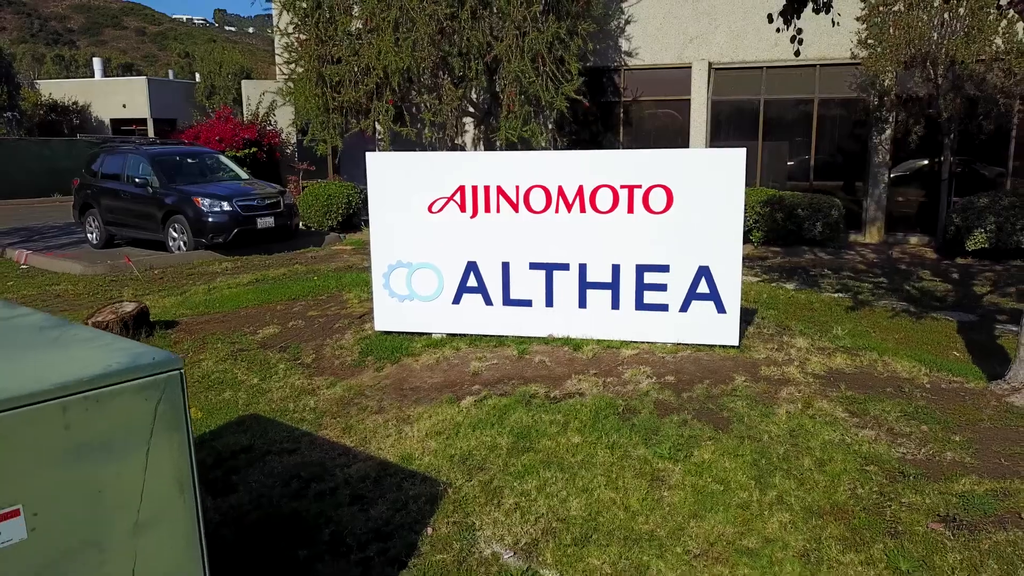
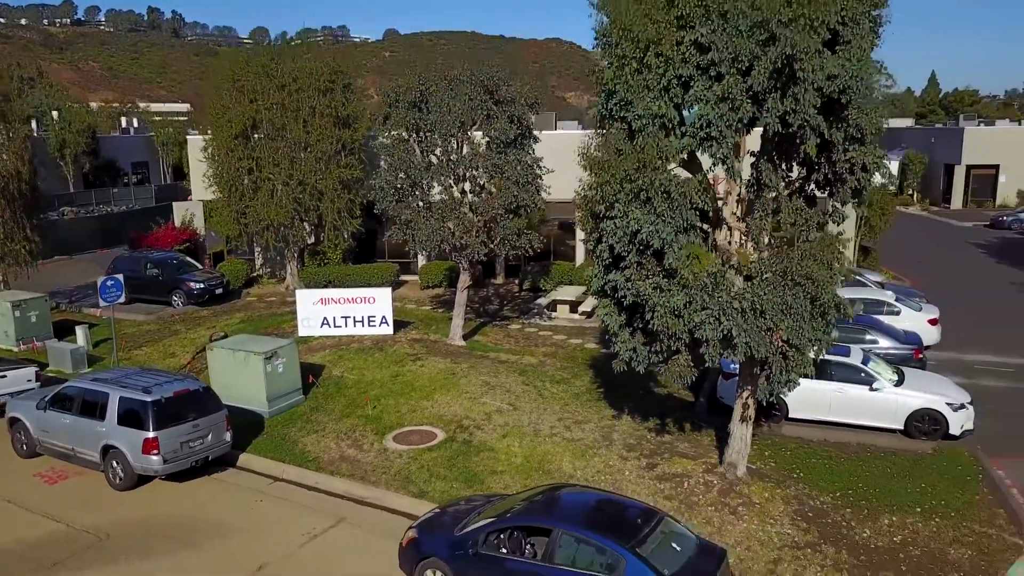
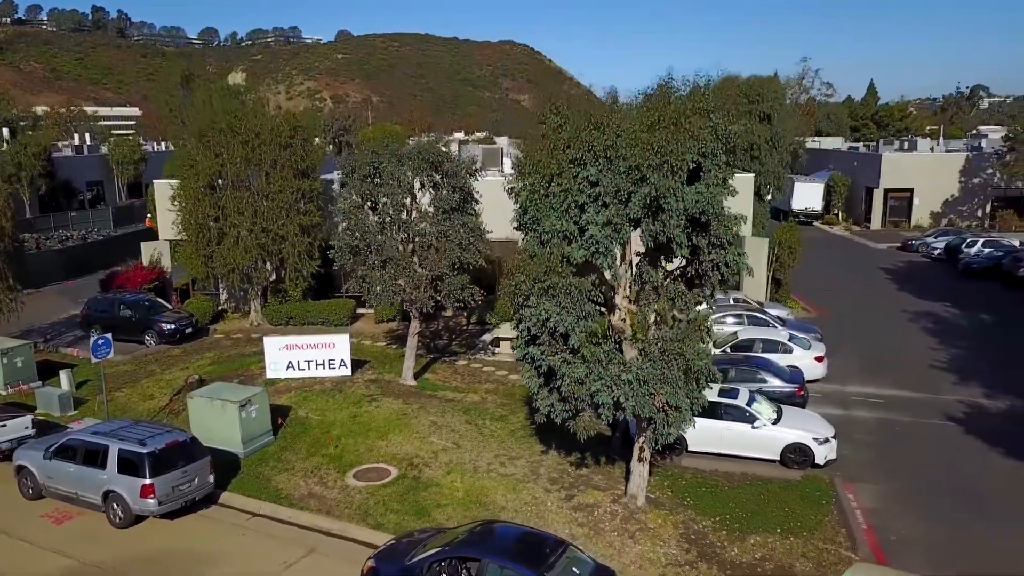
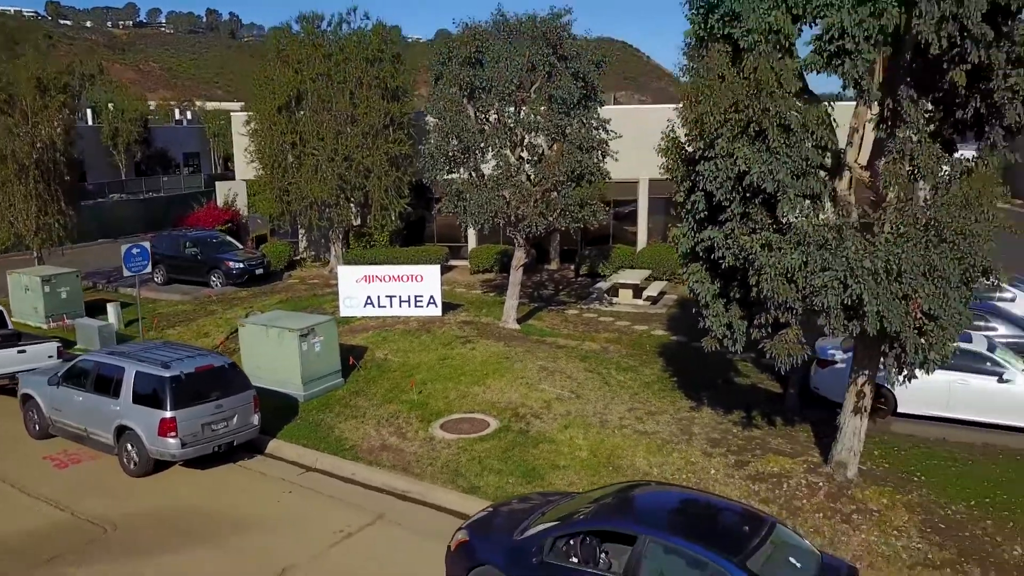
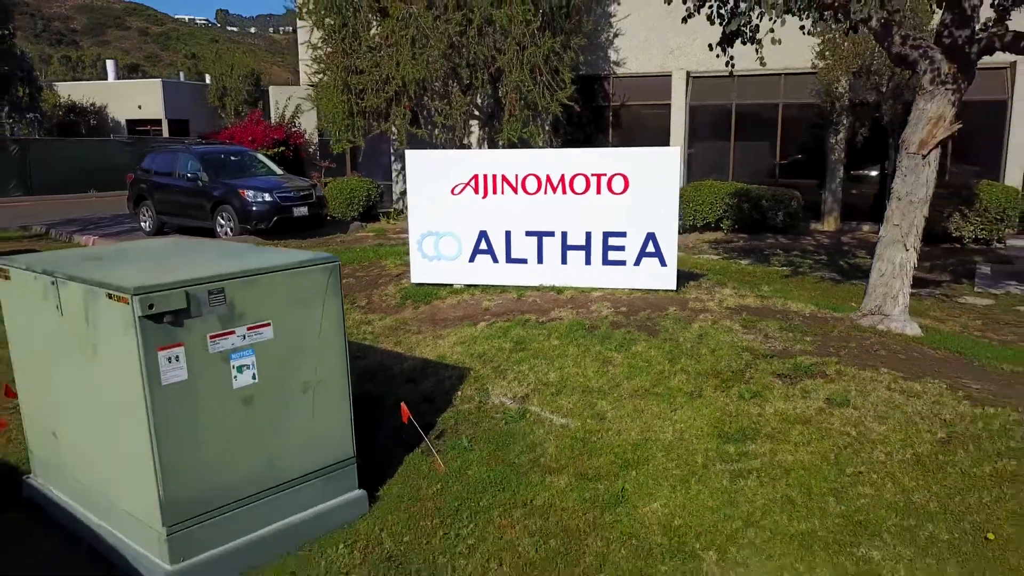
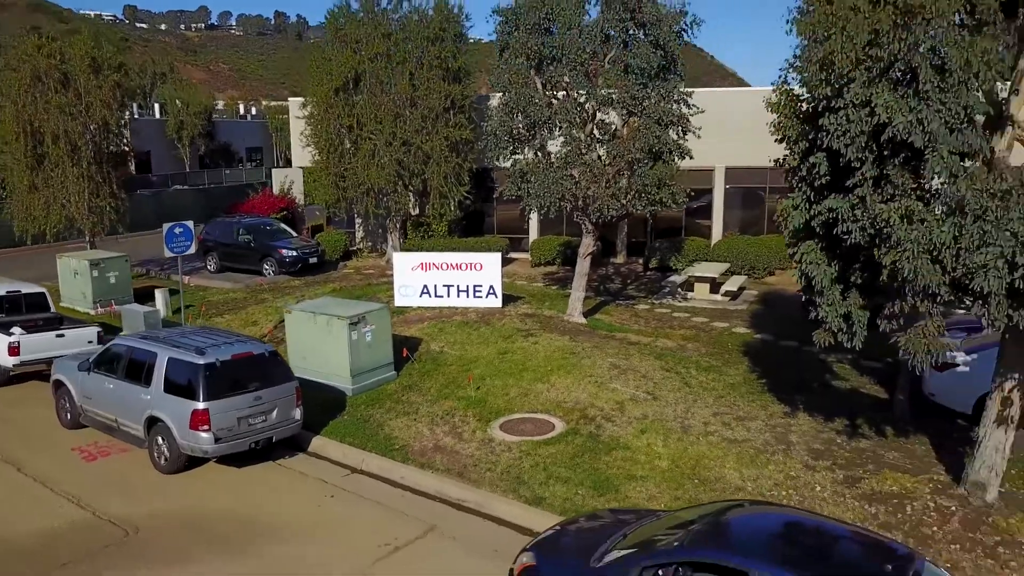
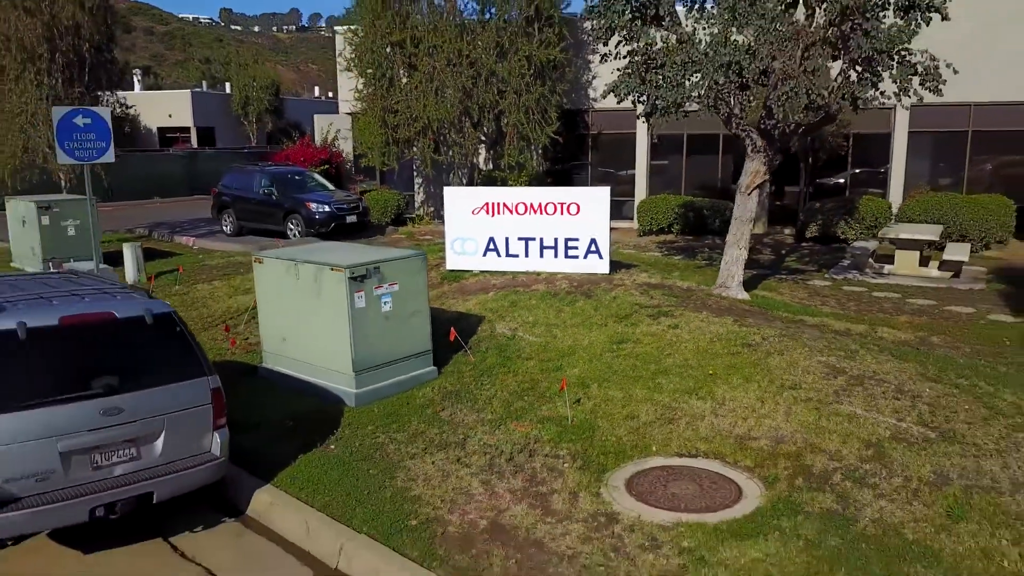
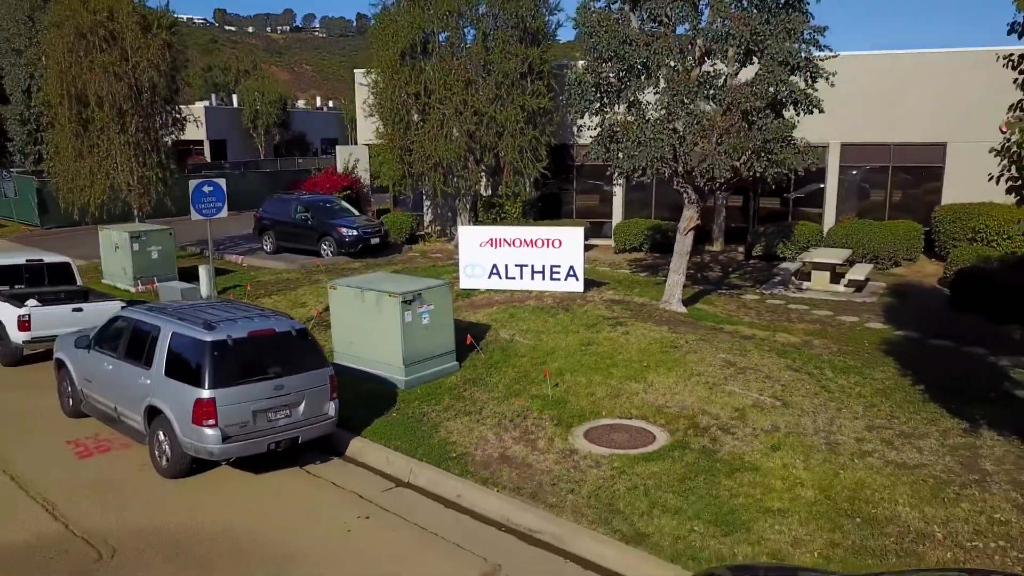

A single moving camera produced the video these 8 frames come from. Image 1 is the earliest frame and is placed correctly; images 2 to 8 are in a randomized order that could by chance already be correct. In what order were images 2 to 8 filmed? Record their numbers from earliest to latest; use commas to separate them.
5, 7, 8, 6, 4, 2, 3
